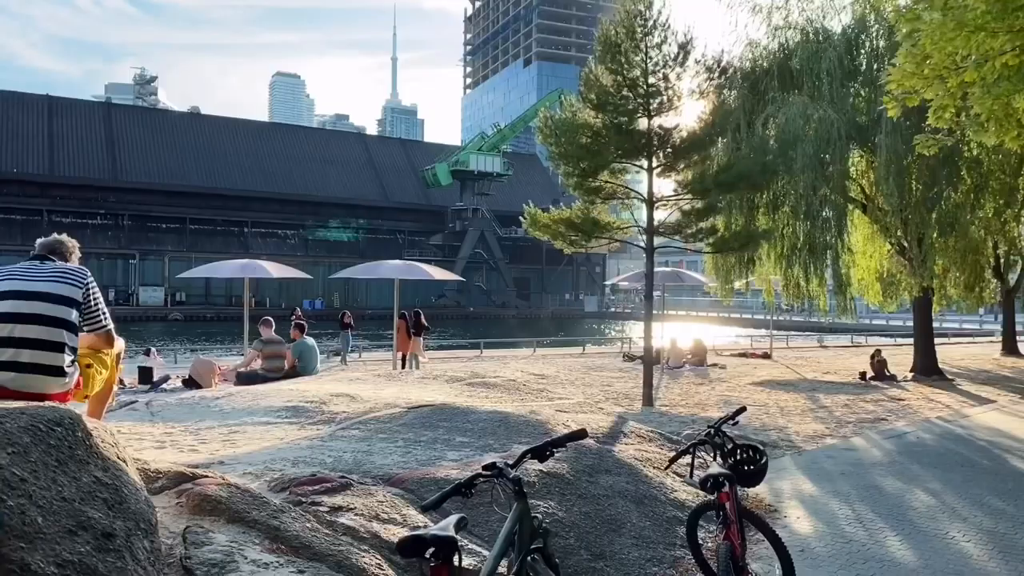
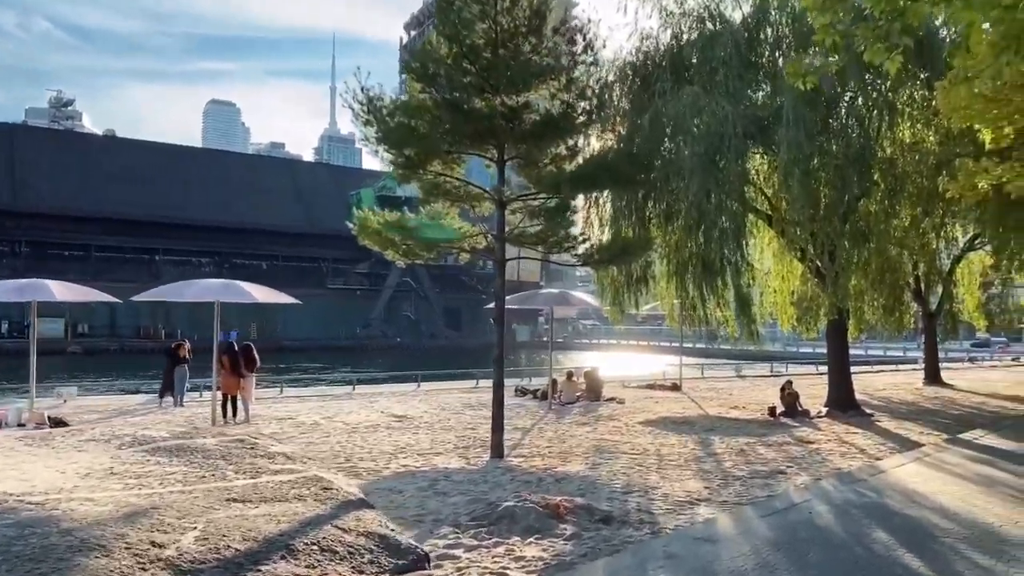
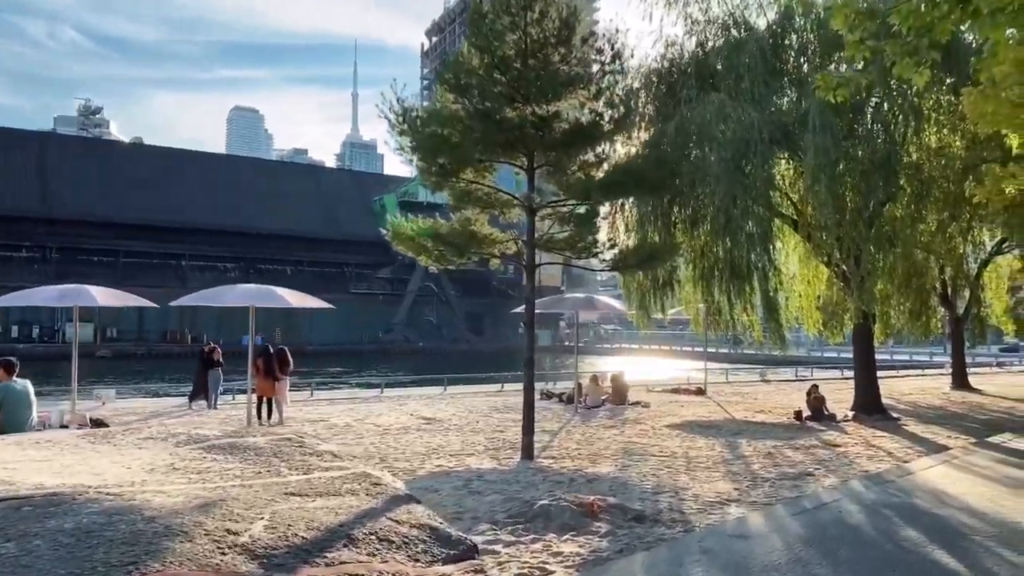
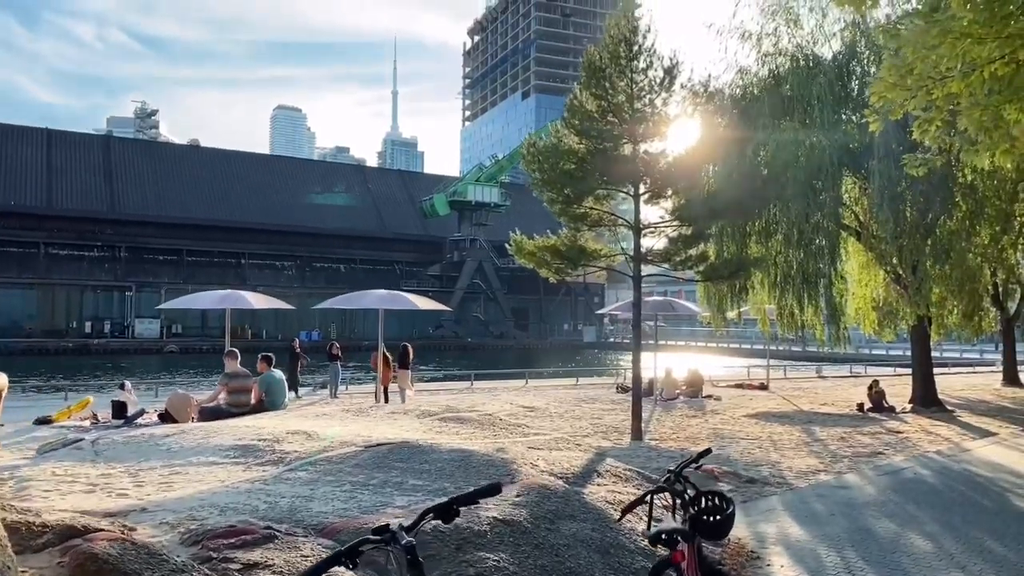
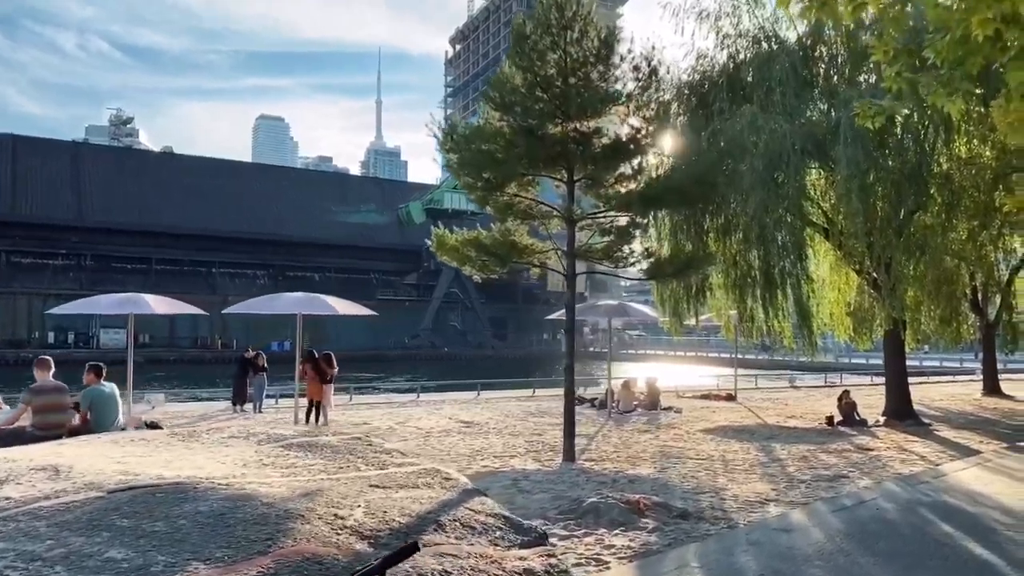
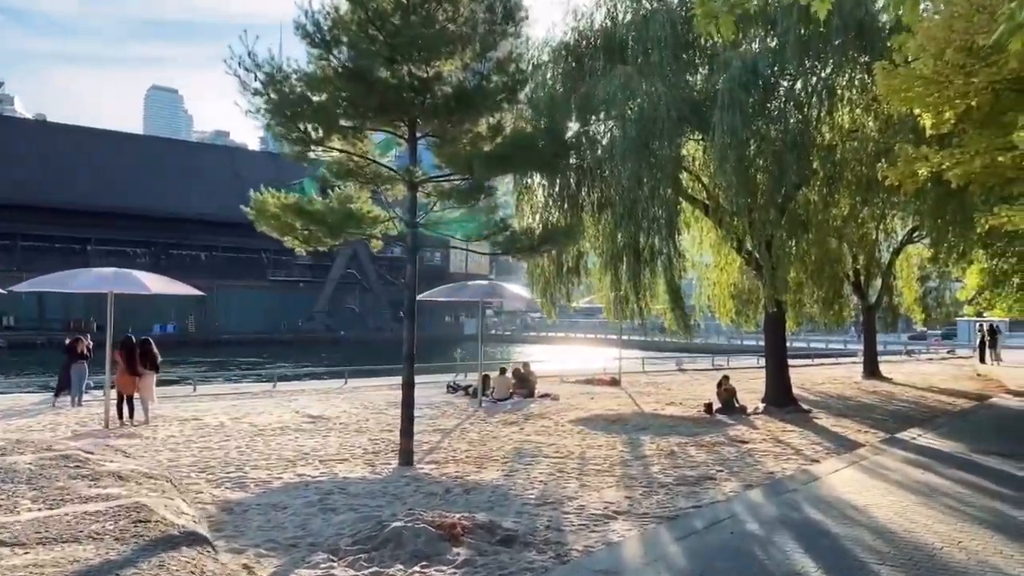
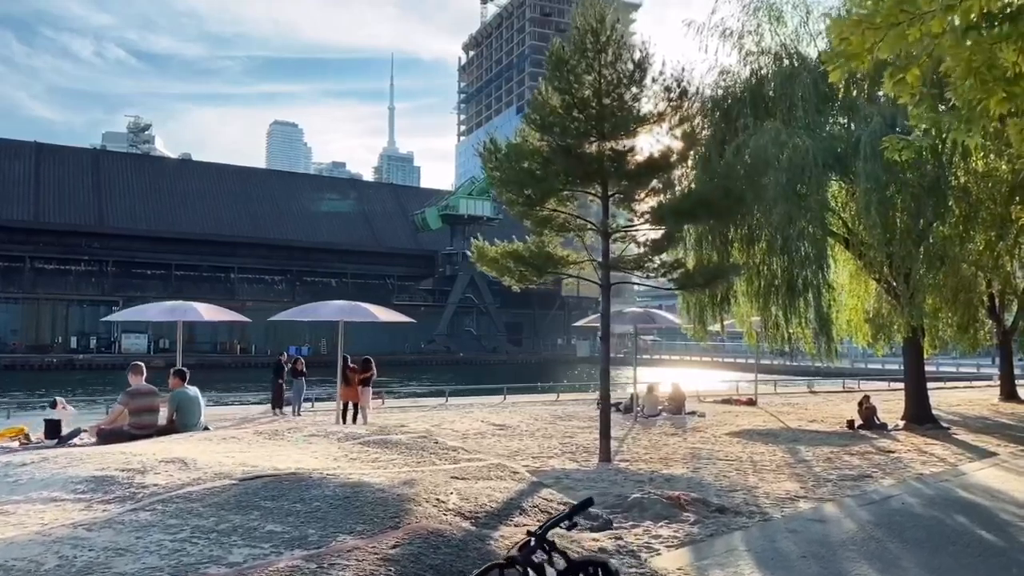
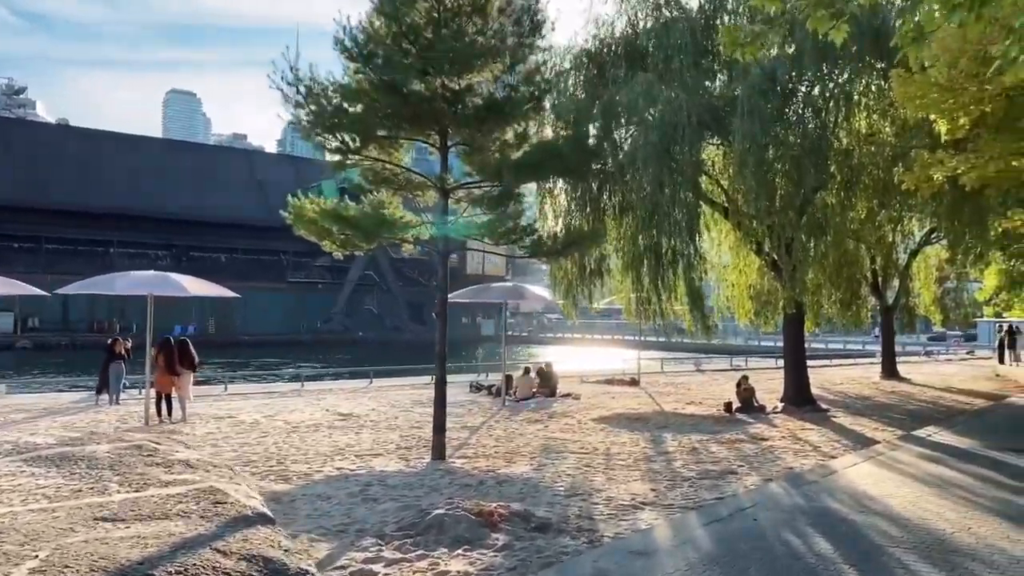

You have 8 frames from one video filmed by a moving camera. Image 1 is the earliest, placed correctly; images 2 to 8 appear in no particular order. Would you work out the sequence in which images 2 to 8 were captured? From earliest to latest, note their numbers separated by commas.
4, 7, 5, 3, 2, 8, 6
